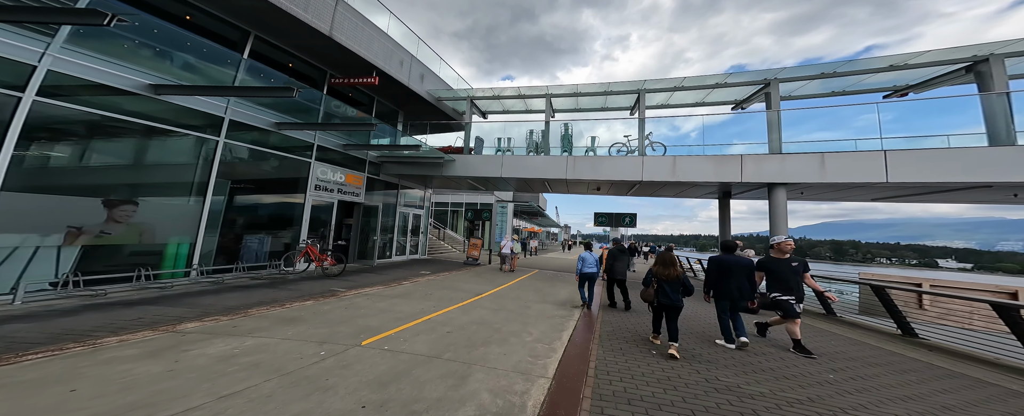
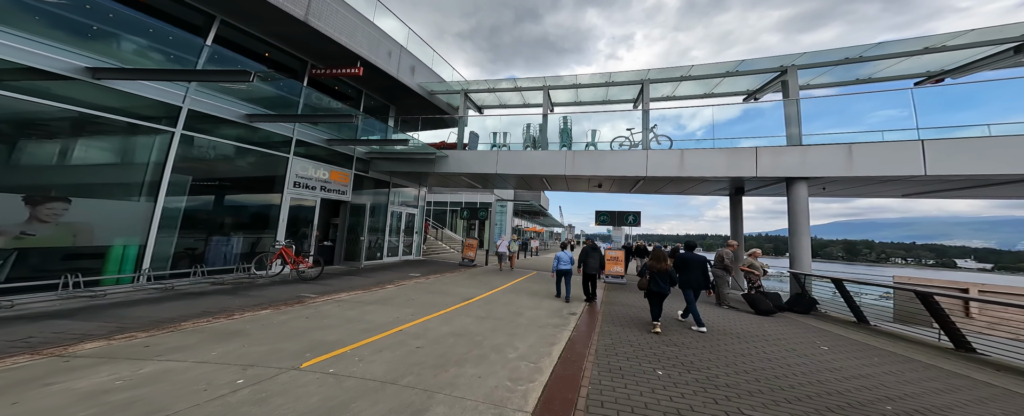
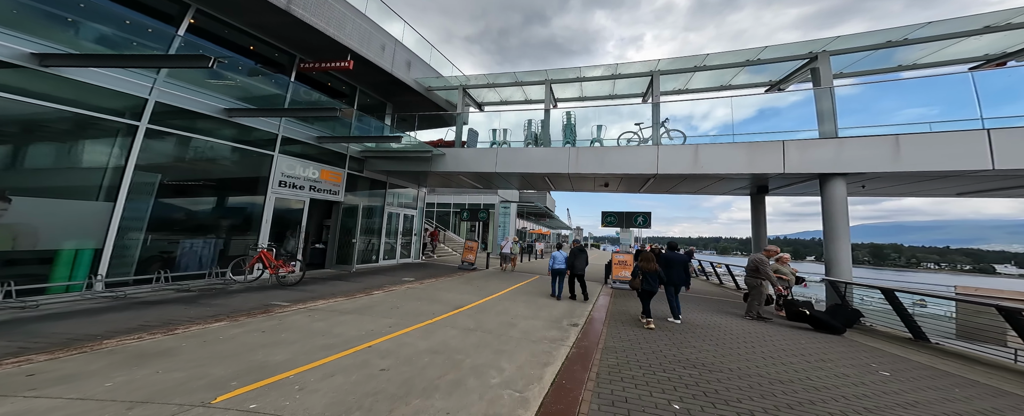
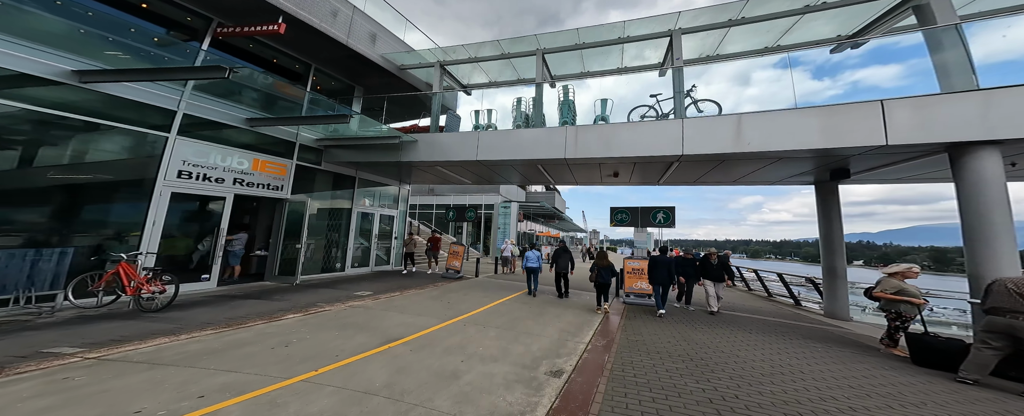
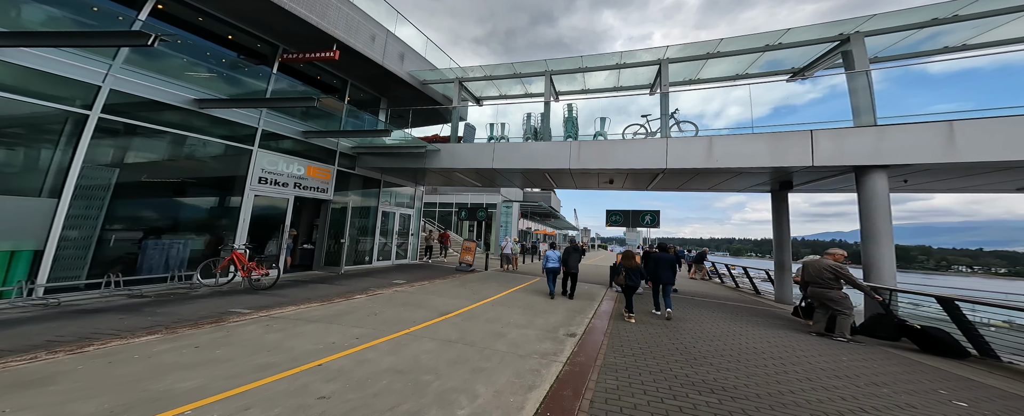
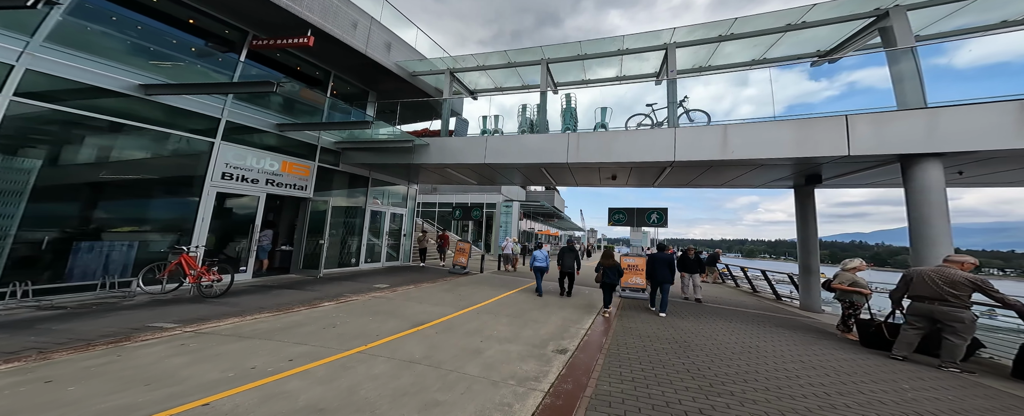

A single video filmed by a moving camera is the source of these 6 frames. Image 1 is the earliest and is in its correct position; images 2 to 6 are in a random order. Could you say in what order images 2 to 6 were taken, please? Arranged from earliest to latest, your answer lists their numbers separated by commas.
2, 3, 5, 6, 4
